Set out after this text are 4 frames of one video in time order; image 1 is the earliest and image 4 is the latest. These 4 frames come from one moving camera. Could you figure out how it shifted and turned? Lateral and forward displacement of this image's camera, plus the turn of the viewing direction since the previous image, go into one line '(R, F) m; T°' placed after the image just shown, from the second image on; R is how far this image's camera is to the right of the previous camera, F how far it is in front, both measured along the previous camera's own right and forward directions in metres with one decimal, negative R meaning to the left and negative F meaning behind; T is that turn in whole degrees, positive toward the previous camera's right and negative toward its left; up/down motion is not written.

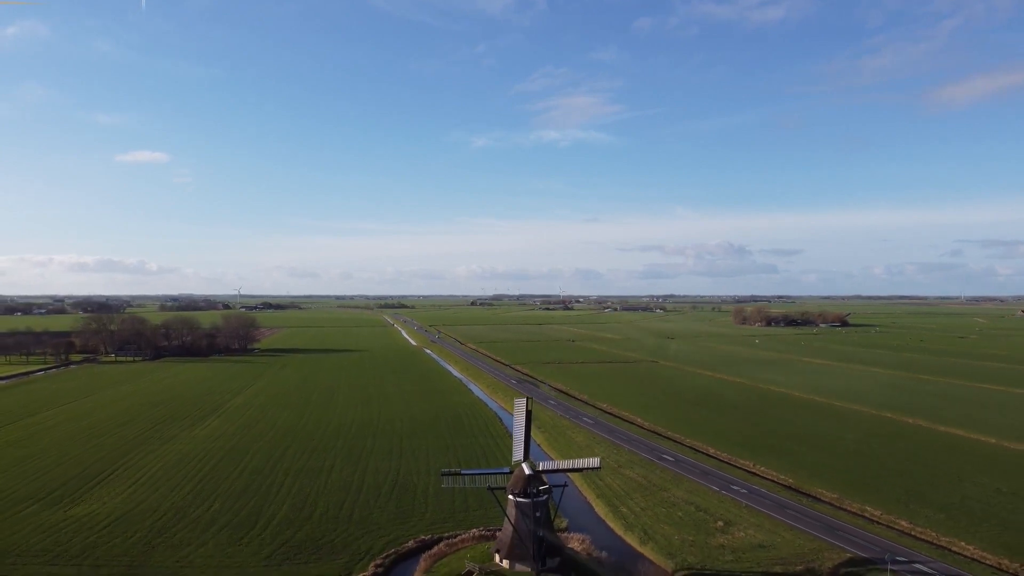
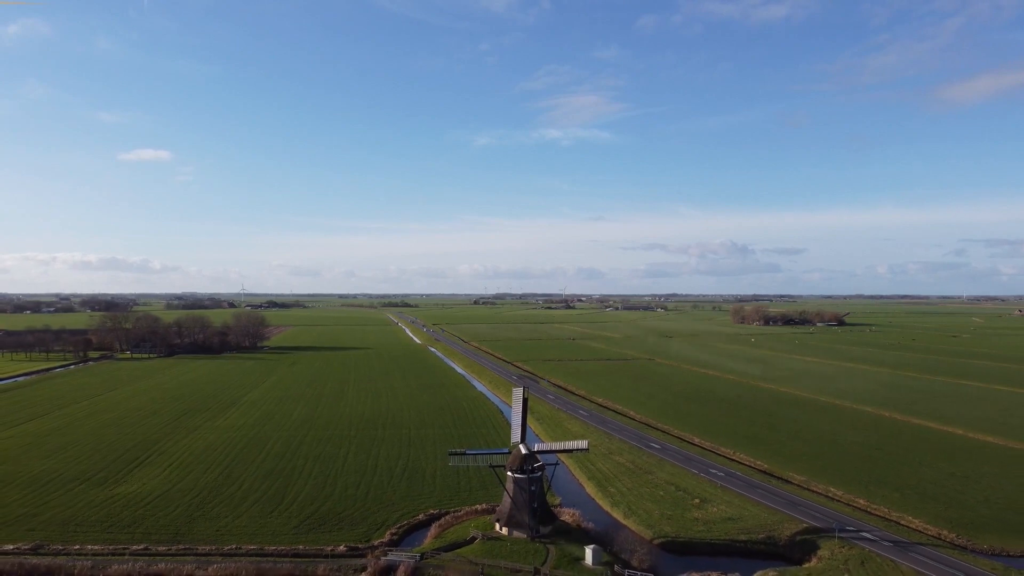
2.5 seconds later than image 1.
(+0.2, -2.9) m; 0°
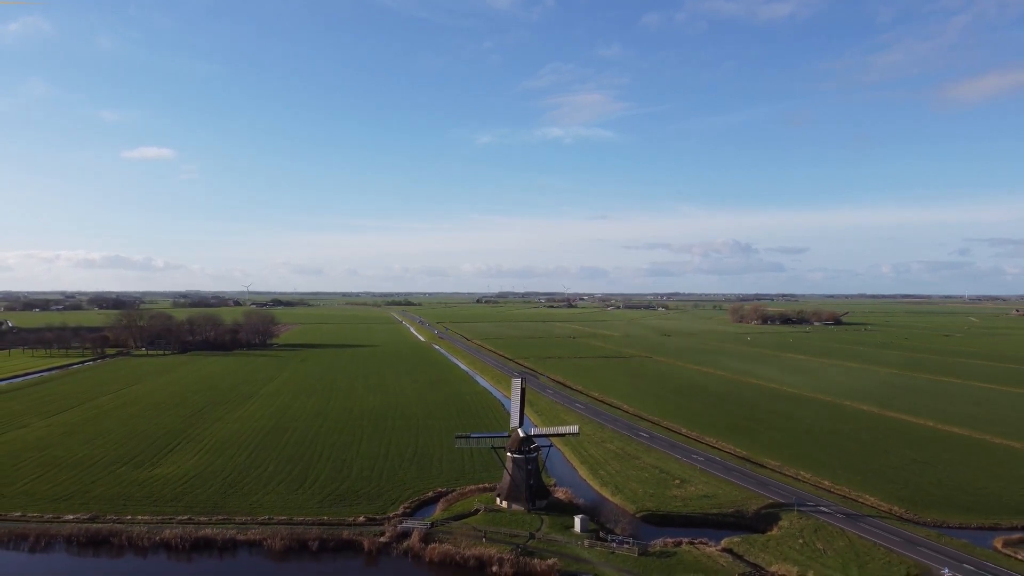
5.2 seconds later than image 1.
(+0.1, -3.0) m; 0°
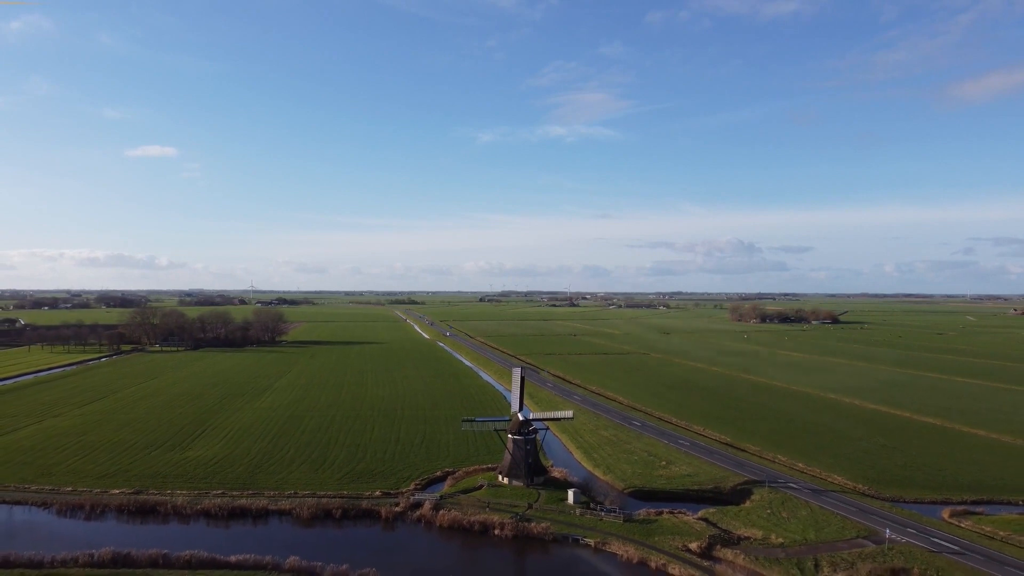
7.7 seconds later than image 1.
(+0.1, -2.8) m; 0°
